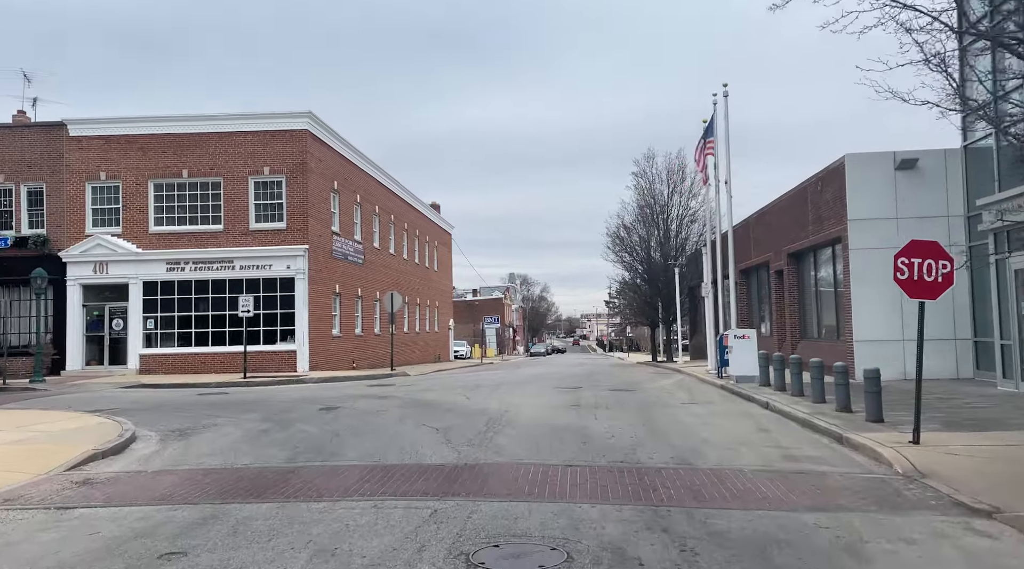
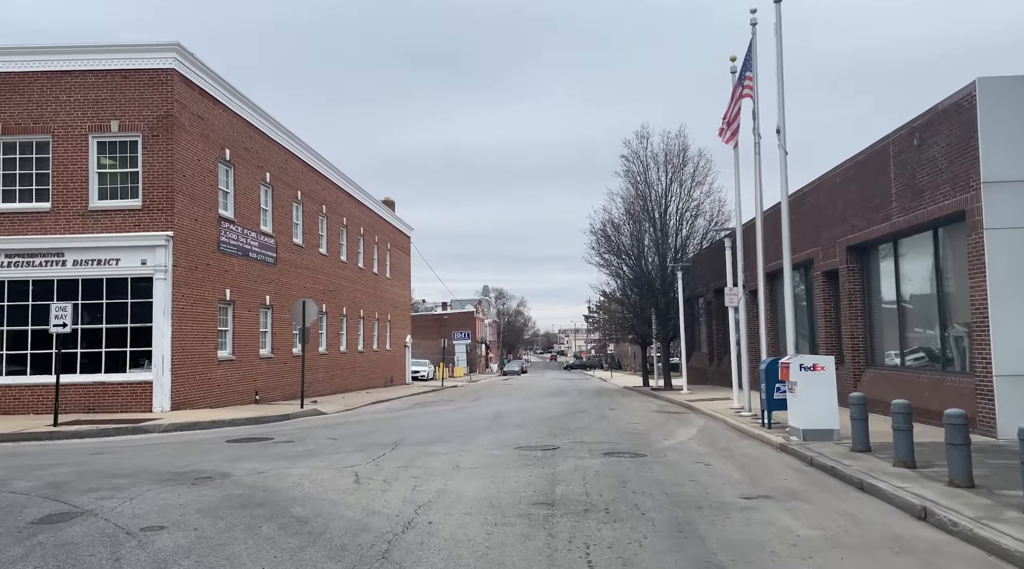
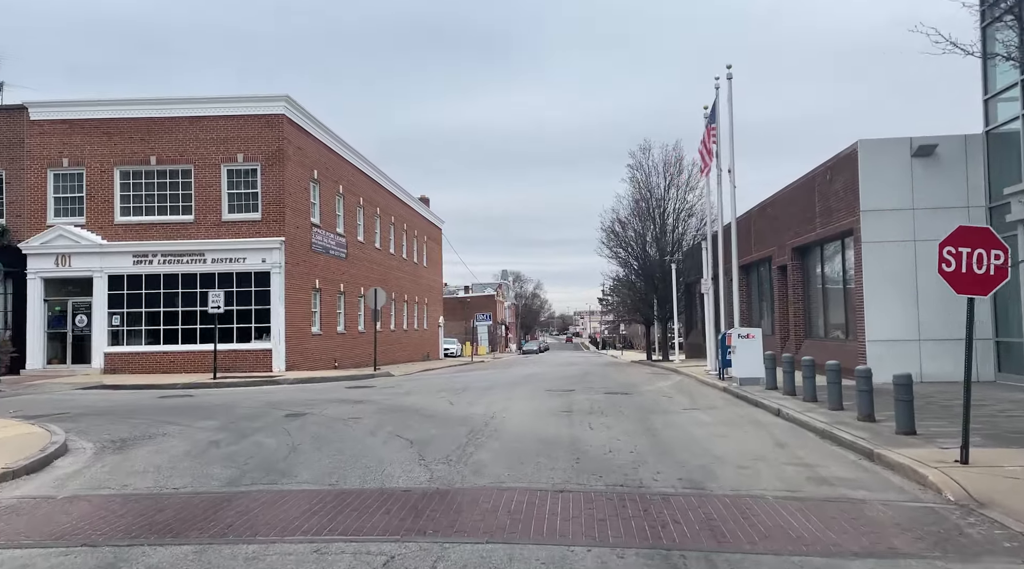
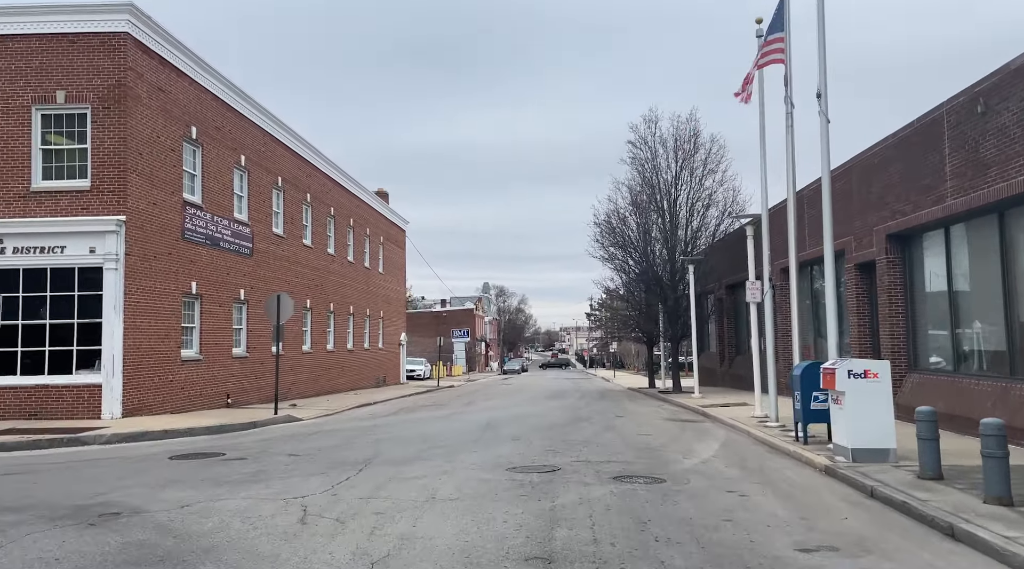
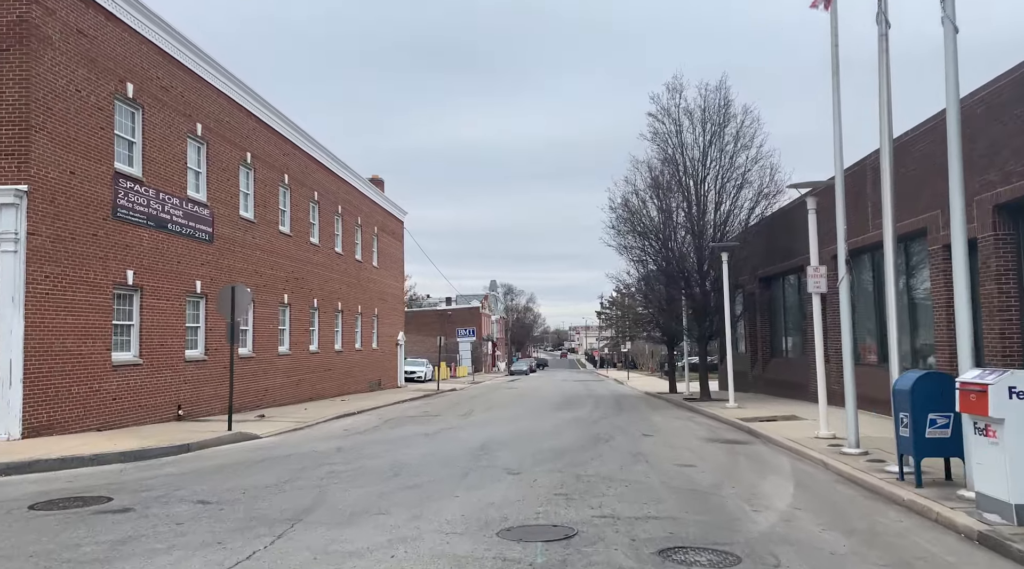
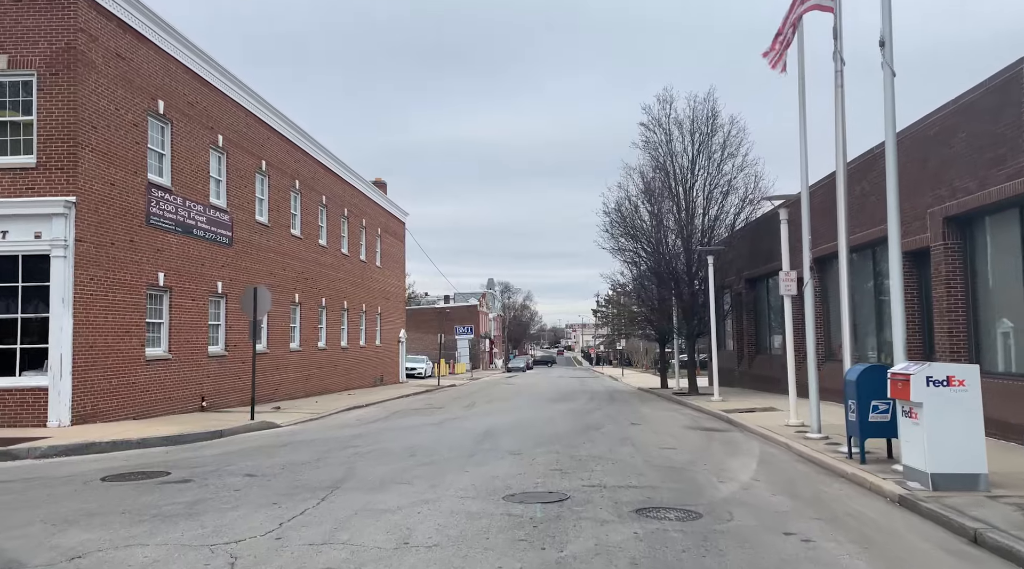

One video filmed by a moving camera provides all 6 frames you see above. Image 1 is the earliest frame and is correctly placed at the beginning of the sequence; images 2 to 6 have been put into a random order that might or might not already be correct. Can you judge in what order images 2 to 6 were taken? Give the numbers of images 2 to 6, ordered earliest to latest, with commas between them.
3, 2, 4, 6, 5
